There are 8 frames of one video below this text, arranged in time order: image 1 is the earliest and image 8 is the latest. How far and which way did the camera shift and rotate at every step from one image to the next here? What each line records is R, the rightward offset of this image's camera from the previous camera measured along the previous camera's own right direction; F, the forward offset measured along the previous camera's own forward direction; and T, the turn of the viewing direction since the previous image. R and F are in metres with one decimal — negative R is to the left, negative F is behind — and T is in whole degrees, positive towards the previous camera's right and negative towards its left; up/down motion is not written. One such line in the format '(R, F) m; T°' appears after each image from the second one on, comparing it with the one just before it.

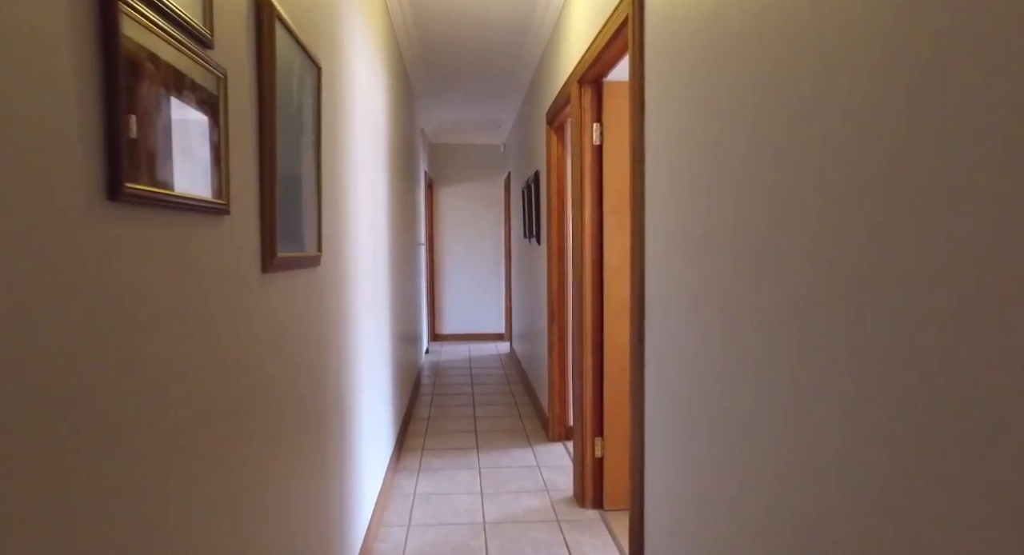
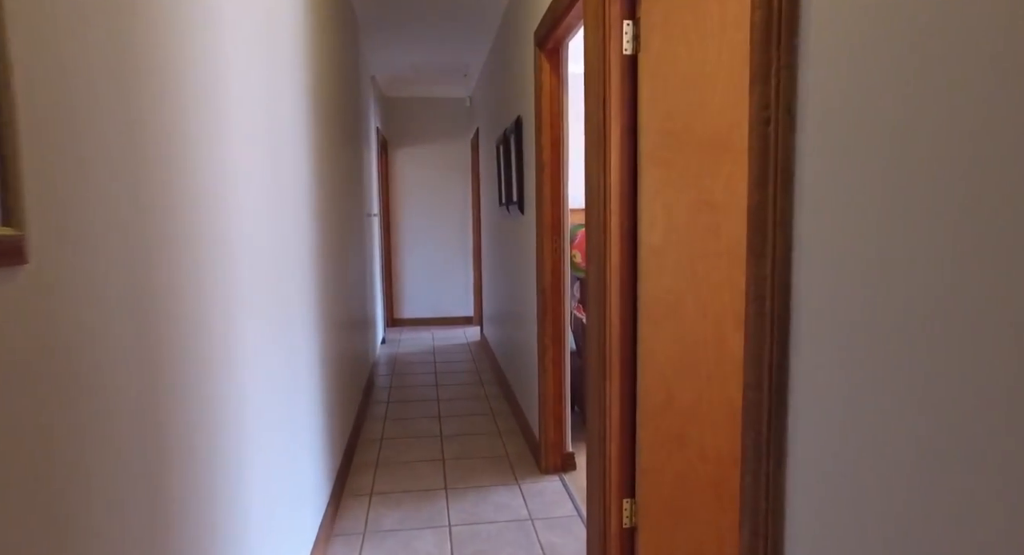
(-0.1, +0.9) m; +3°
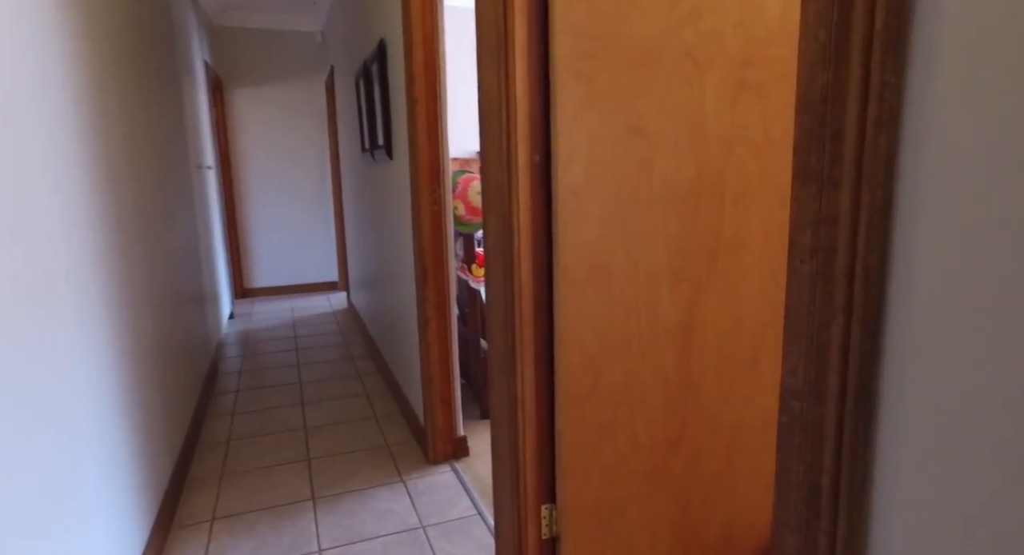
(0.0, +0.4) m; +12°
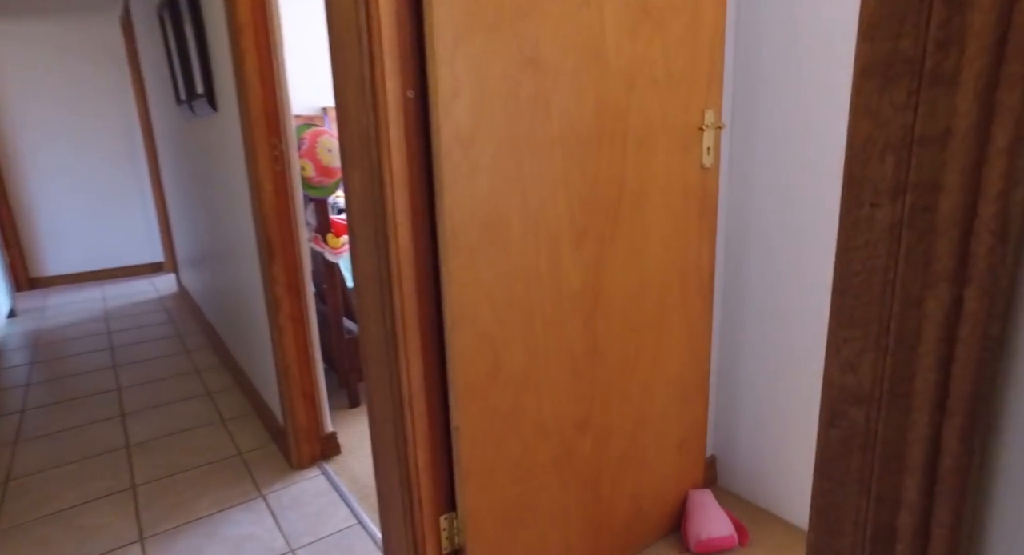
(0.0, +0.2) m; +13°
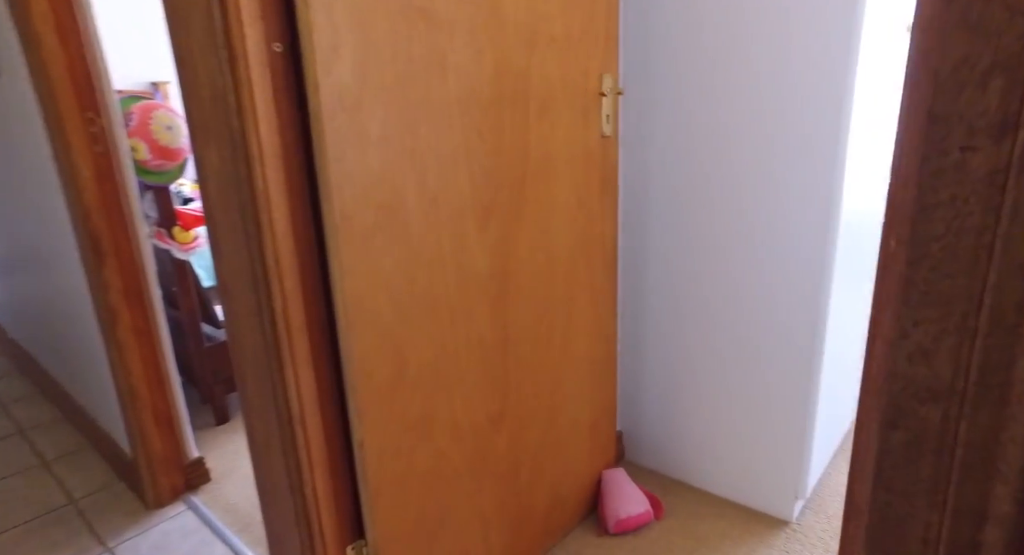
(-0.1, +0.1) m; +12°
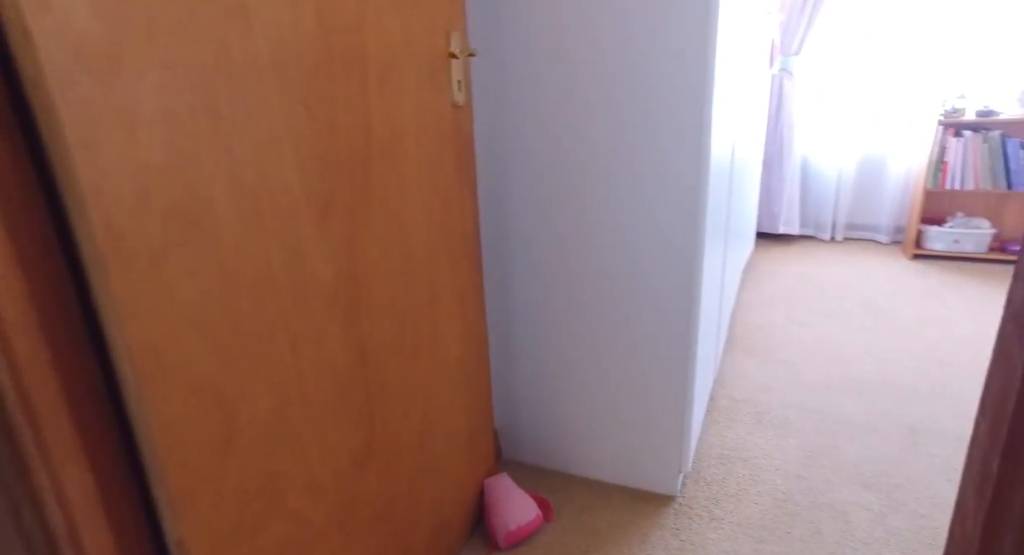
(0.0, +0.2) m; +15°
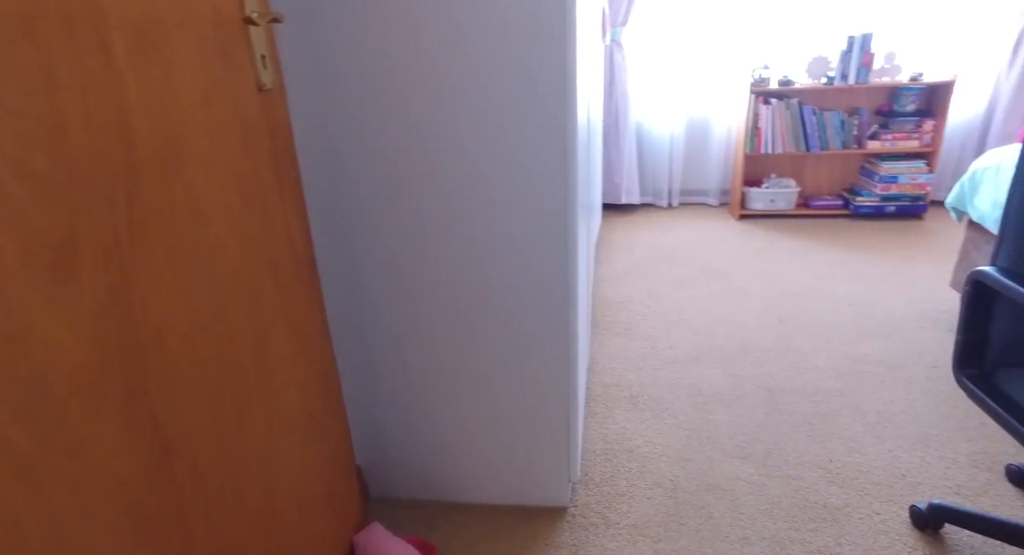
(0.0, +0.2) m; +14°
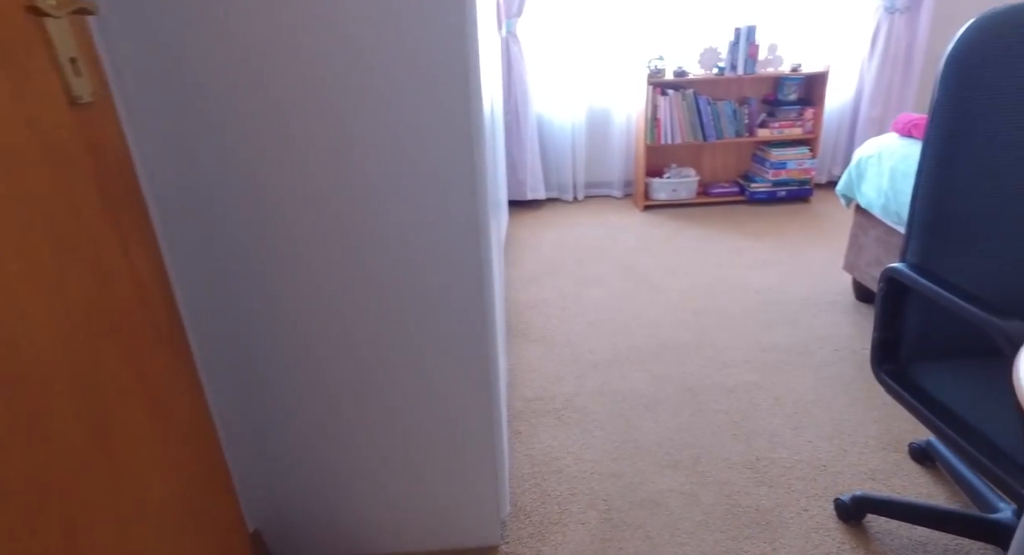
(0.0, +0.1) m; +8°
